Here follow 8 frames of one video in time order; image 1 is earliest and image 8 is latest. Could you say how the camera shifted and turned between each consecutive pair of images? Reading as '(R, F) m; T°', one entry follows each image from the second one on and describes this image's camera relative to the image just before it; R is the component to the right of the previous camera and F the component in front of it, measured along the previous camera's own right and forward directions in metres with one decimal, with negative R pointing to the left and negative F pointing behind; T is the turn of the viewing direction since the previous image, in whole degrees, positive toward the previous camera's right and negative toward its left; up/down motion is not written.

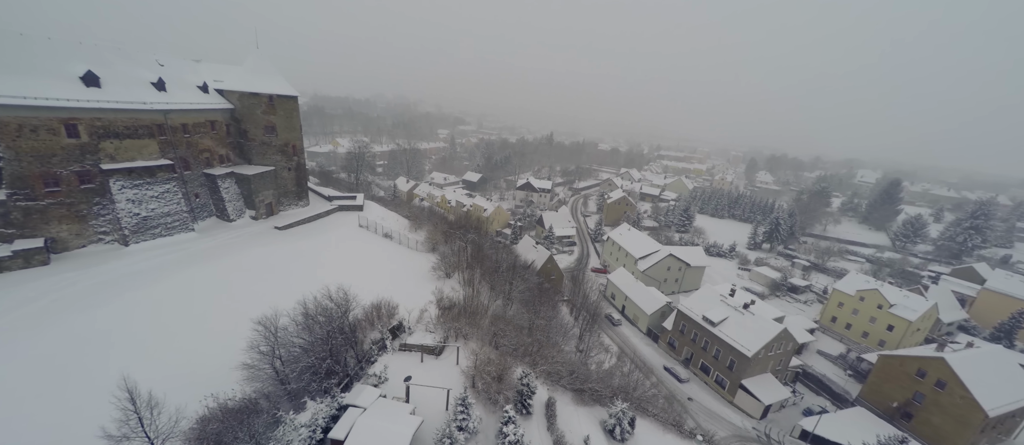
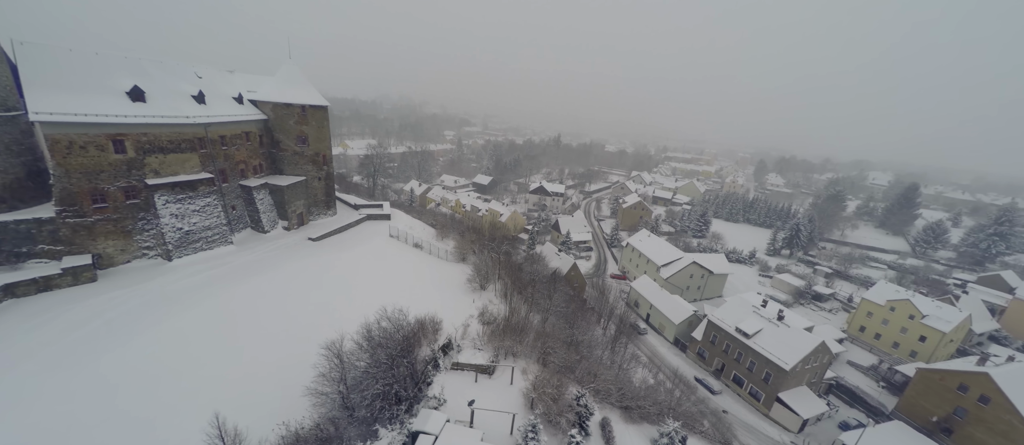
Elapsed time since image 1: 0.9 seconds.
(-2.0, +0.1) m; 0°
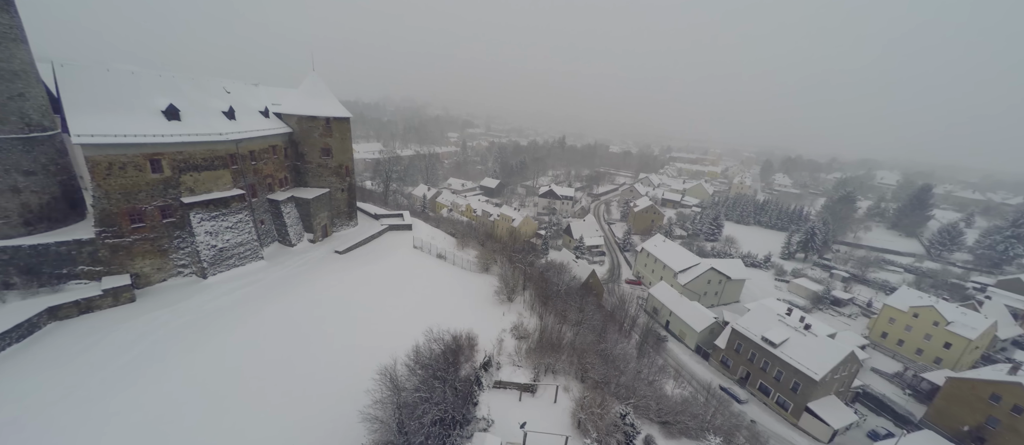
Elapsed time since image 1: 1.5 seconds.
(-1.5, +0.1) m; 0°
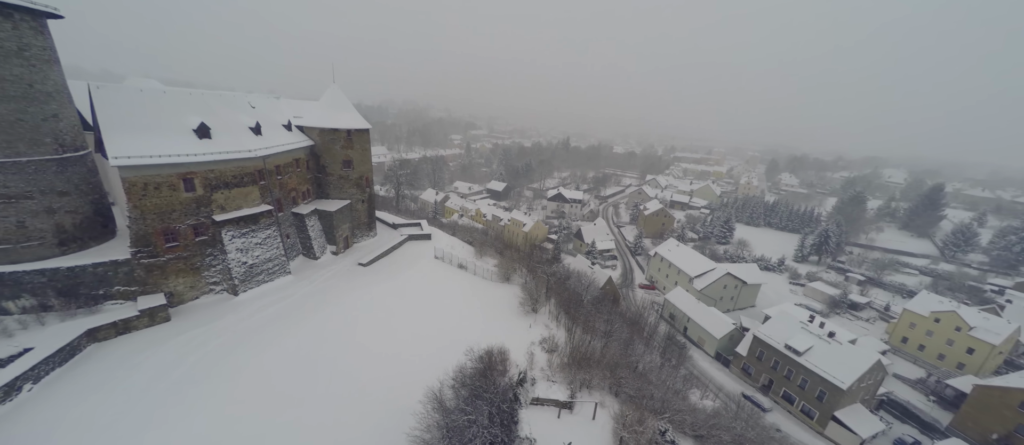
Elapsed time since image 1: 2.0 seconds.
(-1.3, 0.0) m; 0°
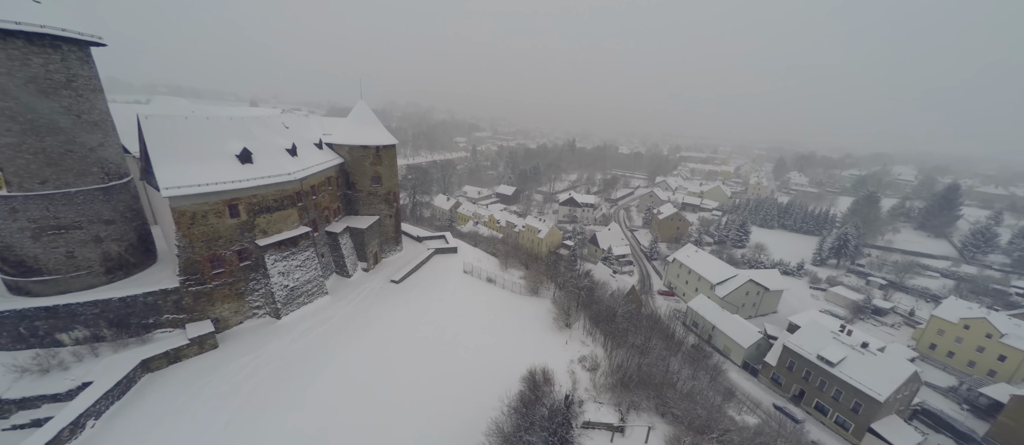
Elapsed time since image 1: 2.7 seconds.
(-1.8, +0.1) m; 0°
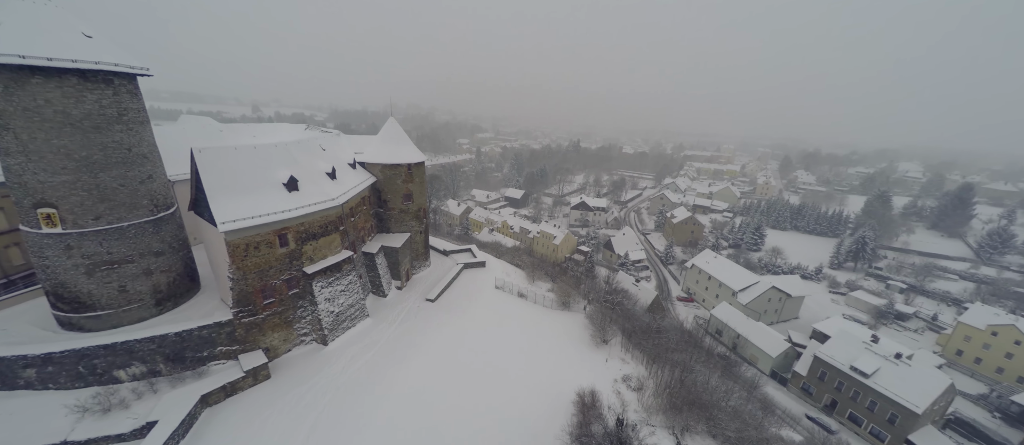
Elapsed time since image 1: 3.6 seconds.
(-2.1, +0.1) m; 0°
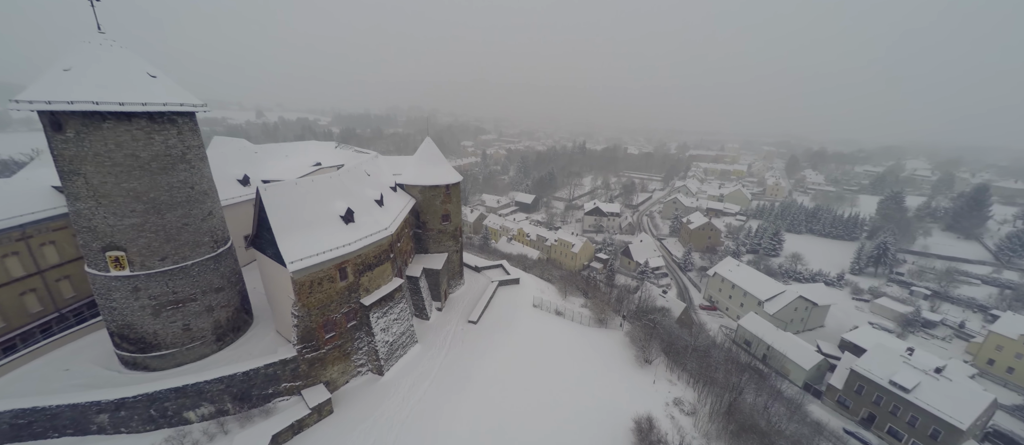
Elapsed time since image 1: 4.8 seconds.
(-2.5, +0.1) m; 0°
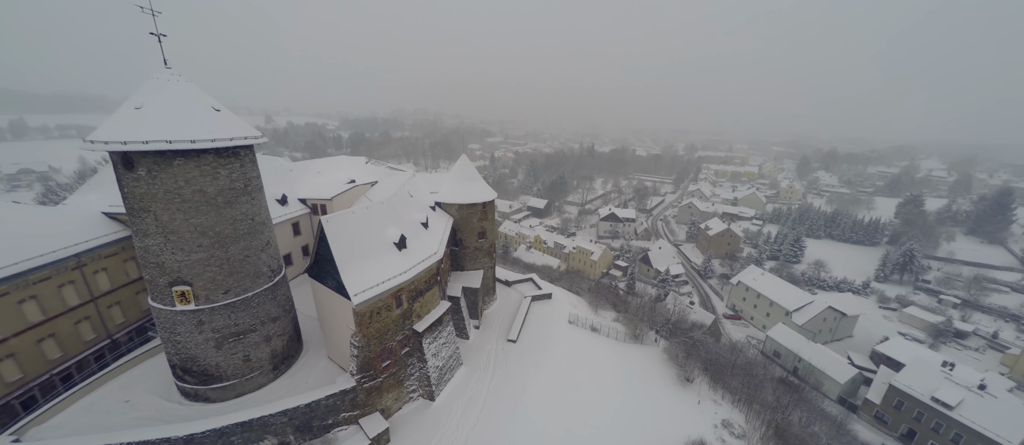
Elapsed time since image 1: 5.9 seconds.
(-2.1, +0.1) m; 0°
